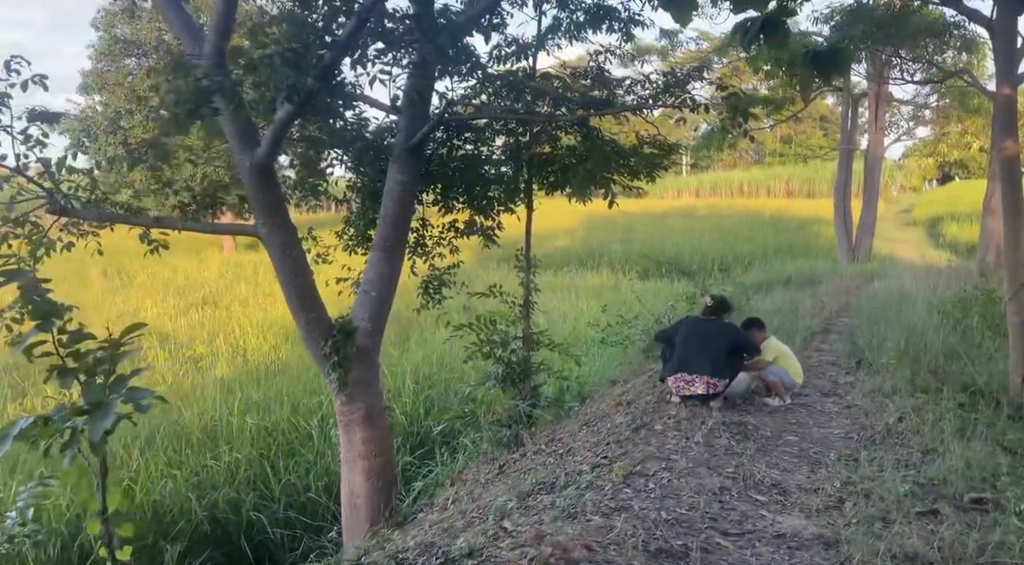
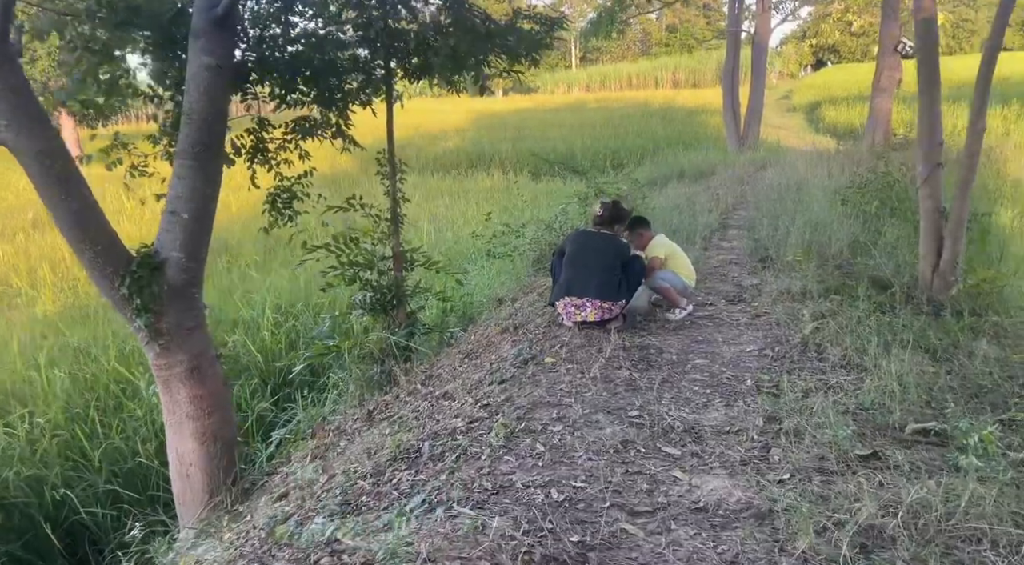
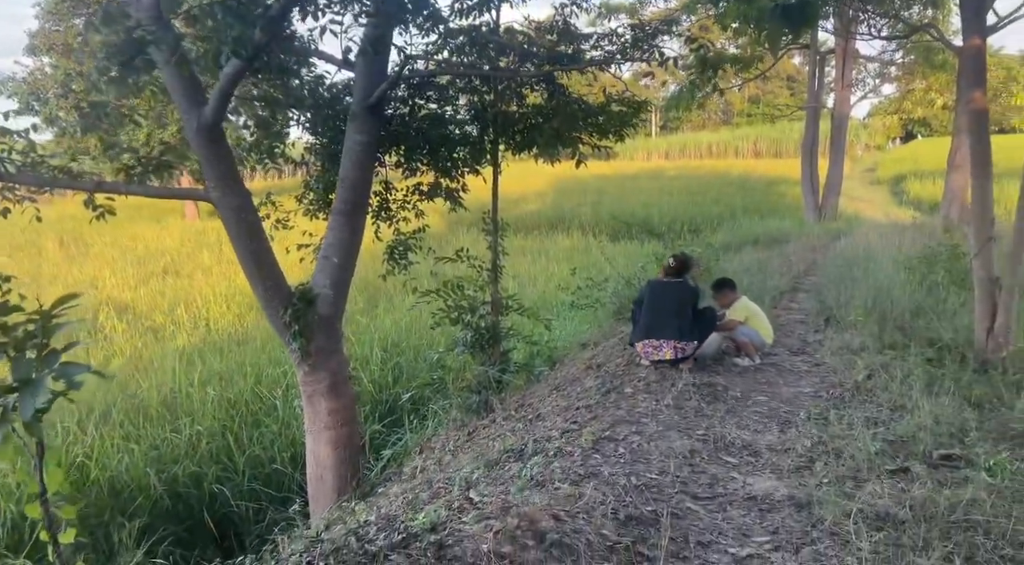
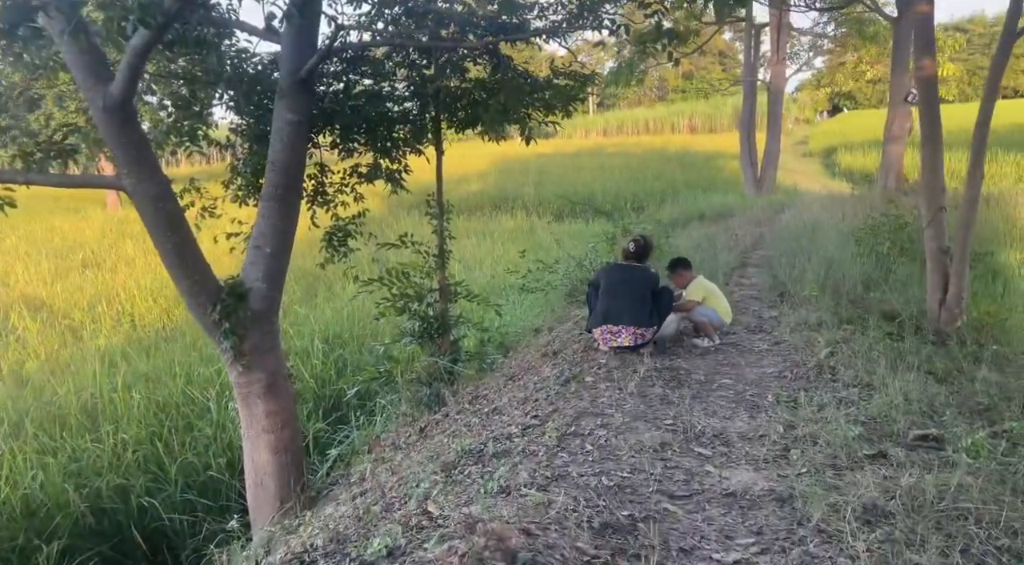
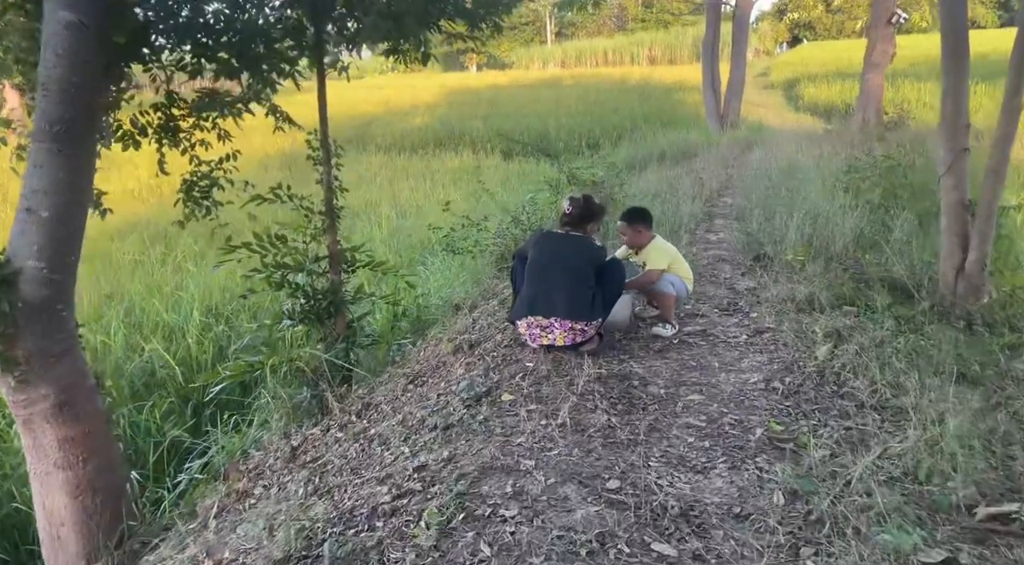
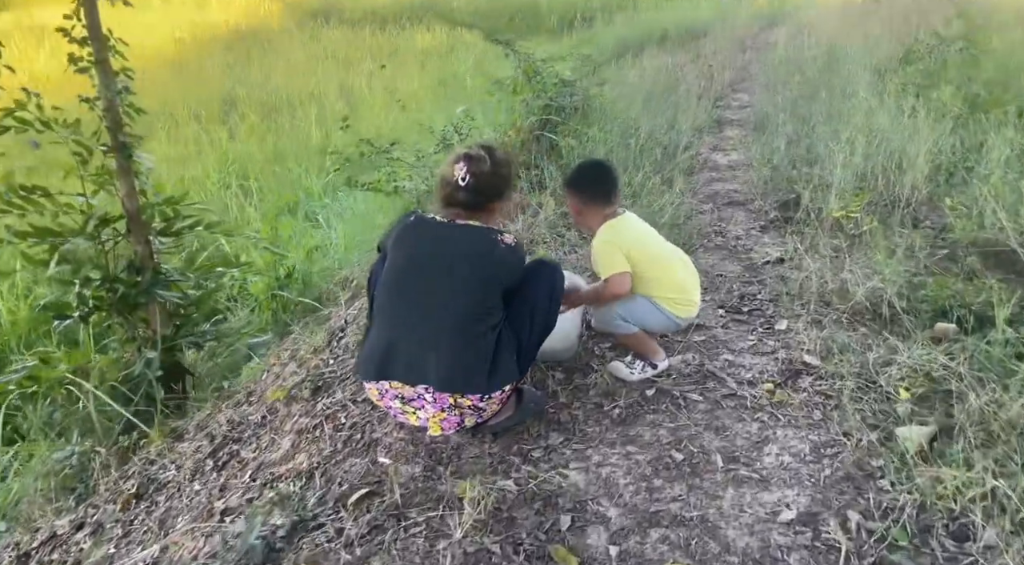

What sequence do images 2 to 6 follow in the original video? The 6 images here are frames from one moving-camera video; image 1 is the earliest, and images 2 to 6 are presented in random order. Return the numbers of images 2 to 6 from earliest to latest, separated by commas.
3, 4, 2, 5, 6
